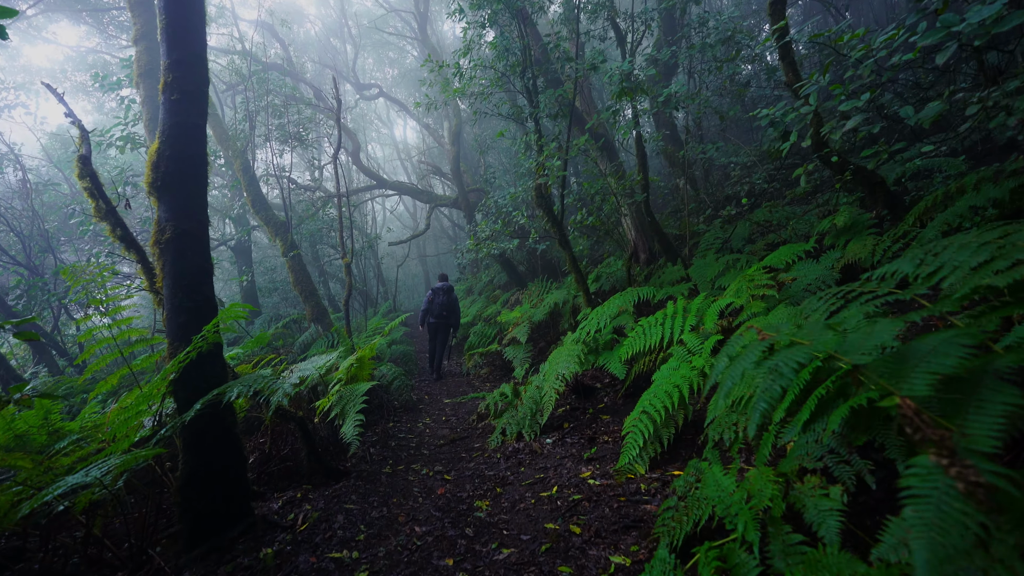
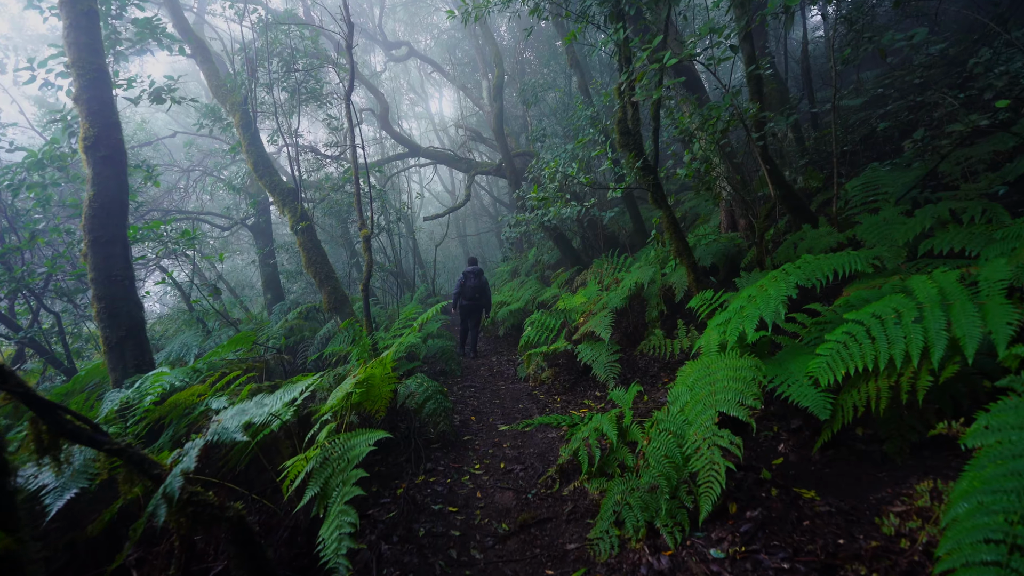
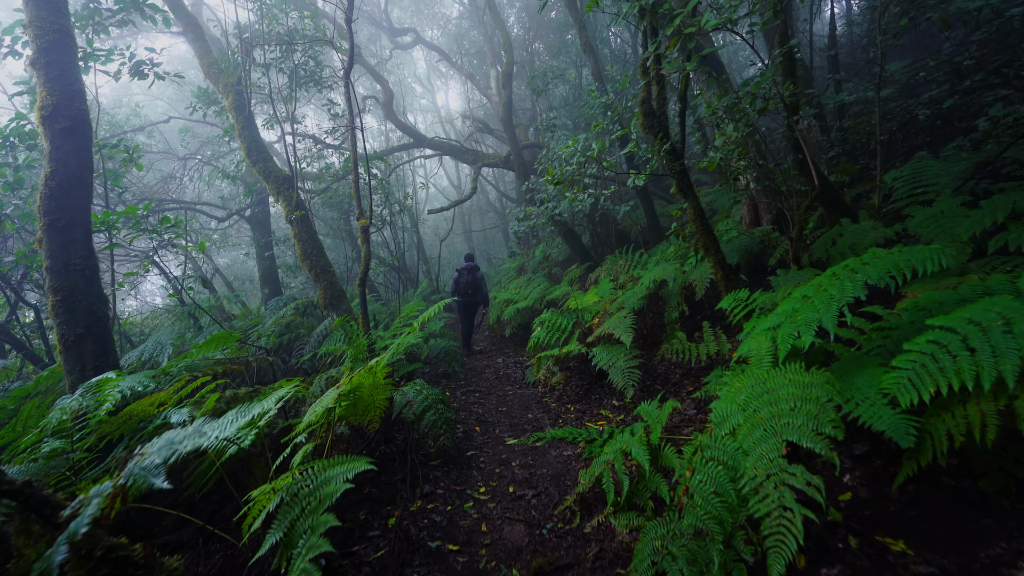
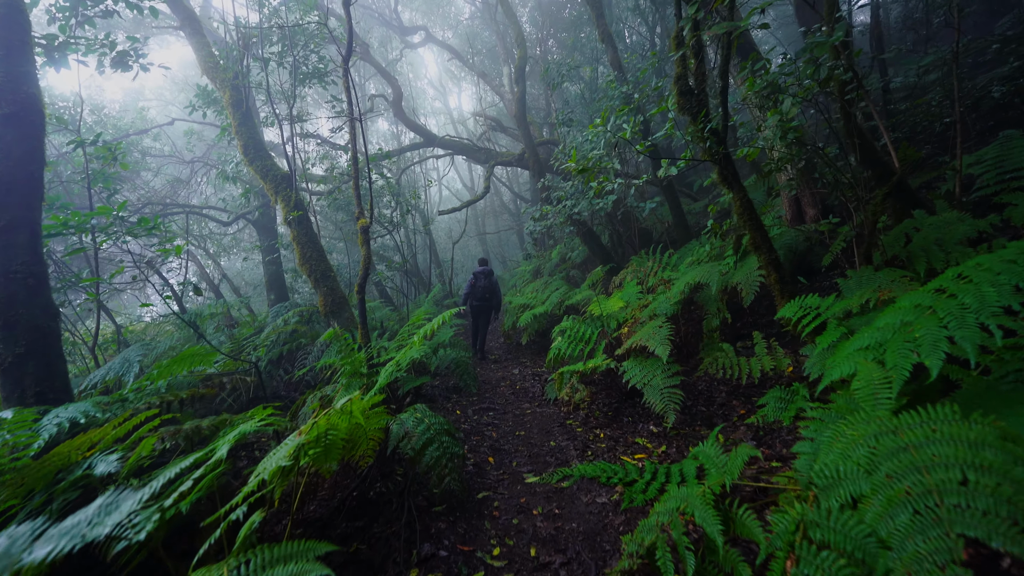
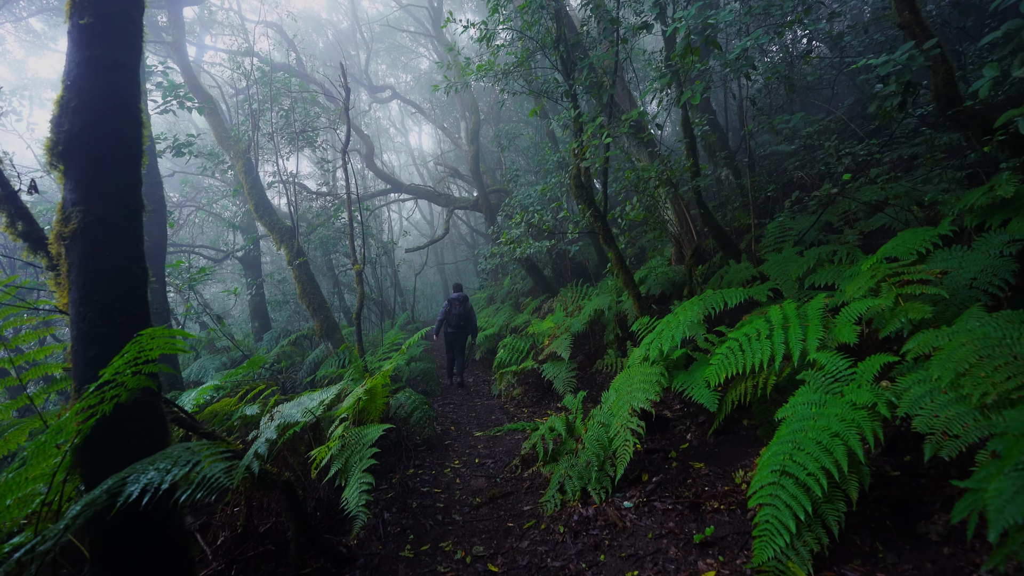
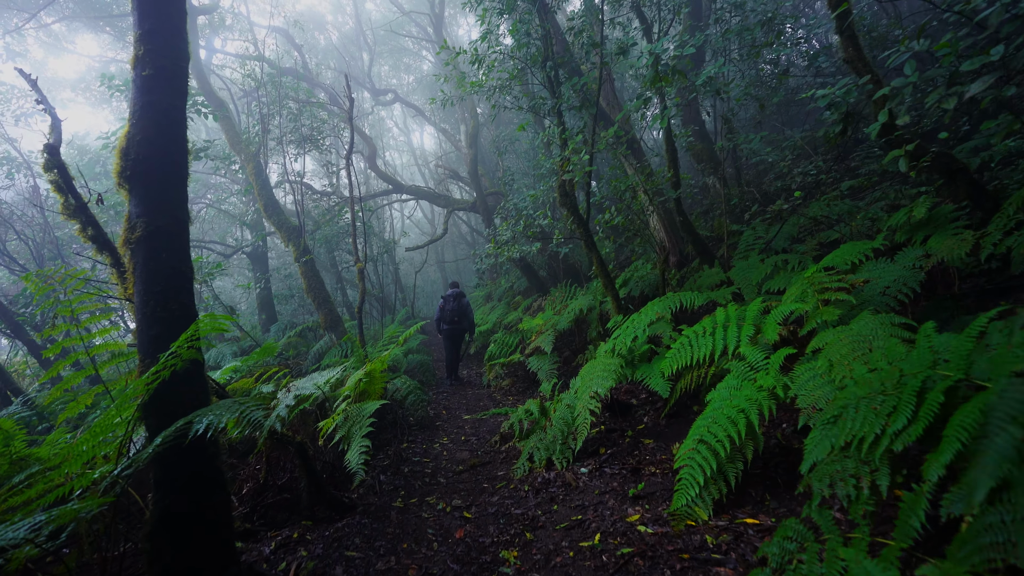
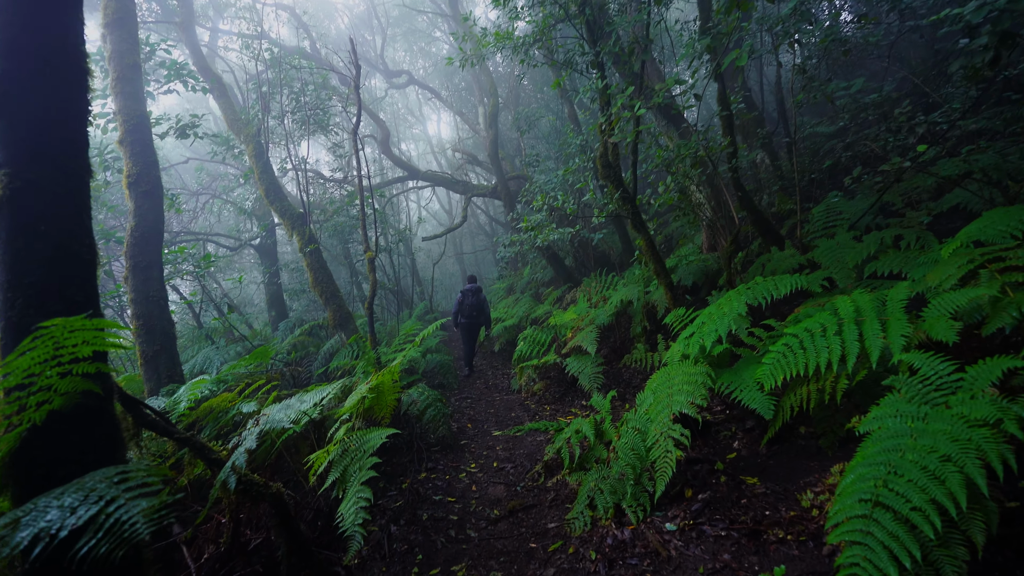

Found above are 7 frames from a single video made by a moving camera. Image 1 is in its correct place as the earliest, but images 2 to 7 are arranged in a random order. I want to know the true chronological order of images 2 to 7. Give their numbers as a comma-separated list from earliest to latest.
6, 5, 7, 2, 3, 4
